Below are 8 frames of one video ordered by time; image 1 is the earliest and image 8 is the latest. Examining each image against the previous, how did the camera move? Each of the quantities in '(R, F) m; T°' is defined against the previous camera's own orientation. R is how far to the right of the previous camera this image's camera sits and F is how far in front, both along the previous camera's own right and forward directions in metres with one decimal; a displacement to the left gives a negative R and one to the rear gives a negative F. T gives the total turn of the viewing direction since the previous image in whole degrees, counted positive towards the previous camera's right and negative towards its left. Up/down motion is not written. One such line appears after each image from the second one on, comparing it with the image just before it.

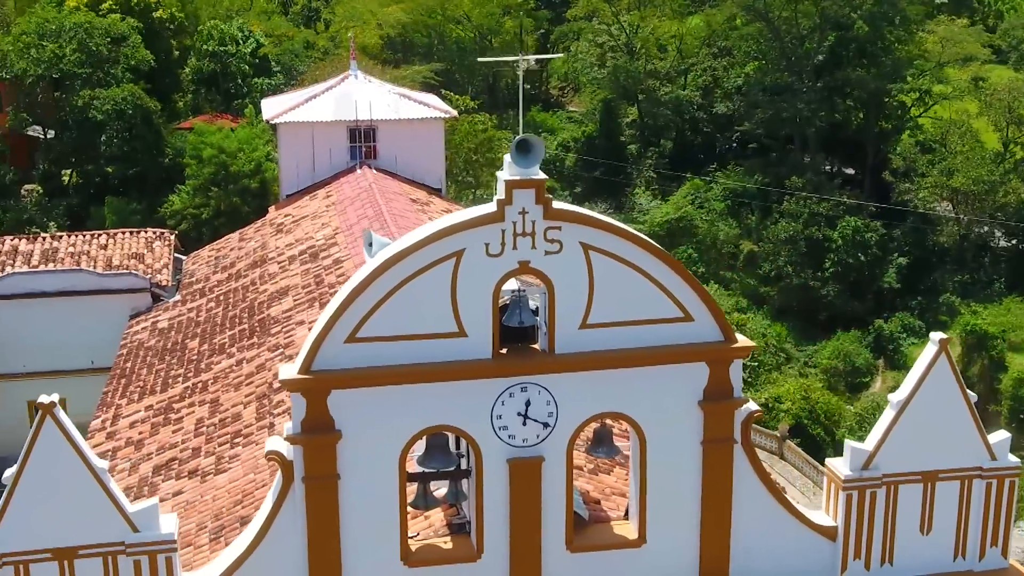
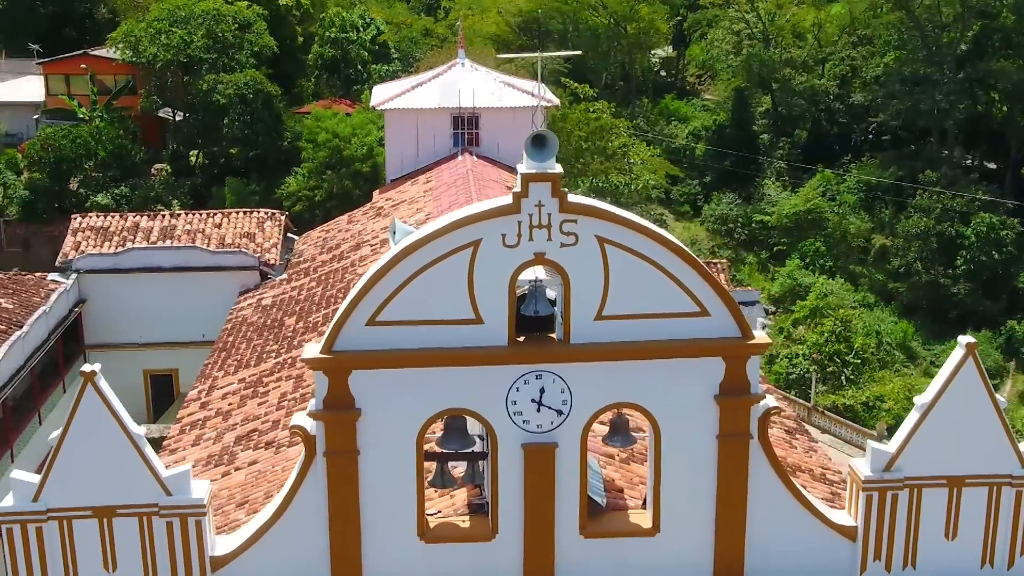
(+0.9, -0.2) m; -7°
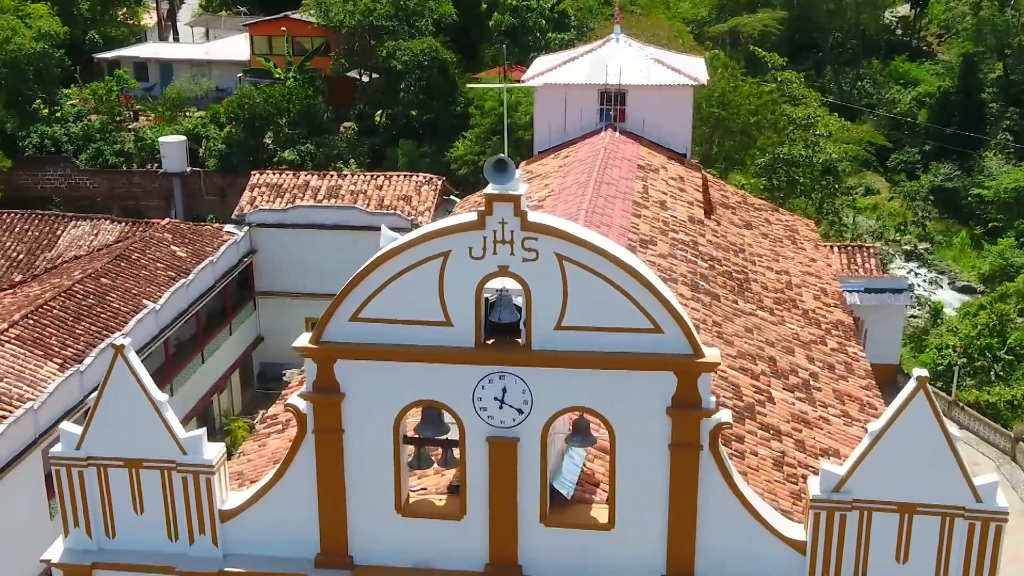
(+2.2, -0.6) m; -11°
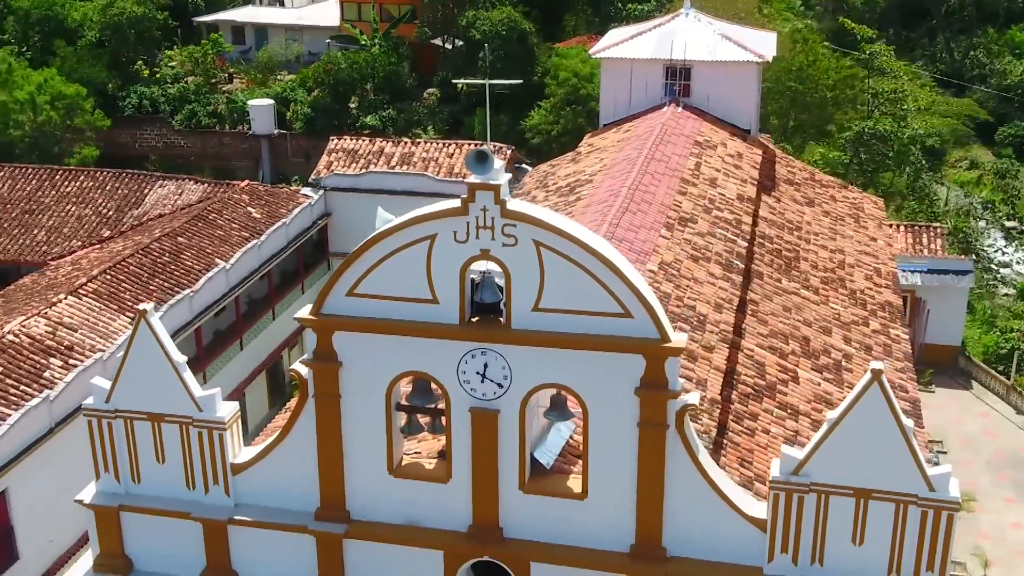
(+1.1, -0.6) m; -5°
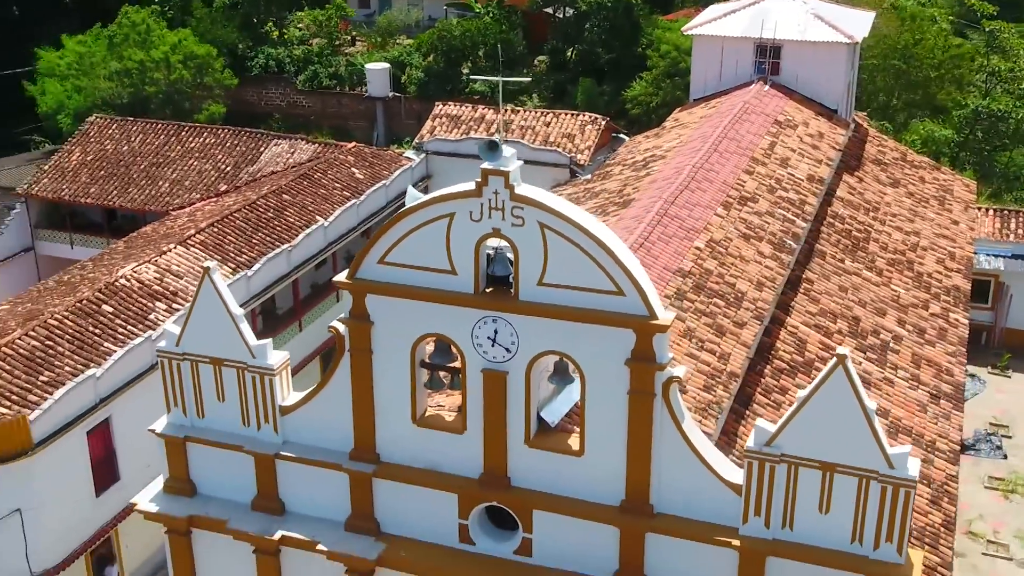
(+1.3, -1.1) m; -7°
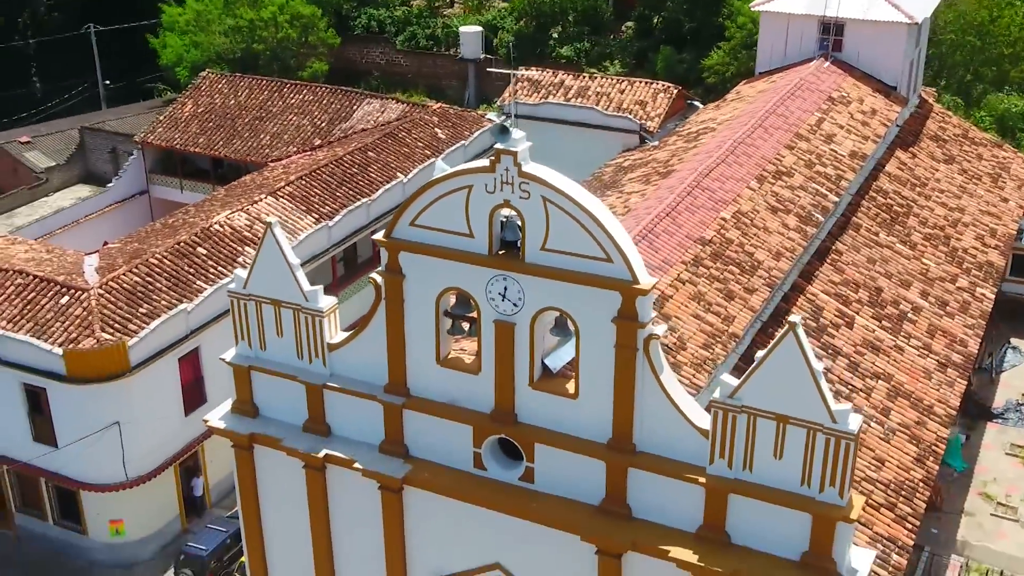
(+1.2, -1.8) m; -6°
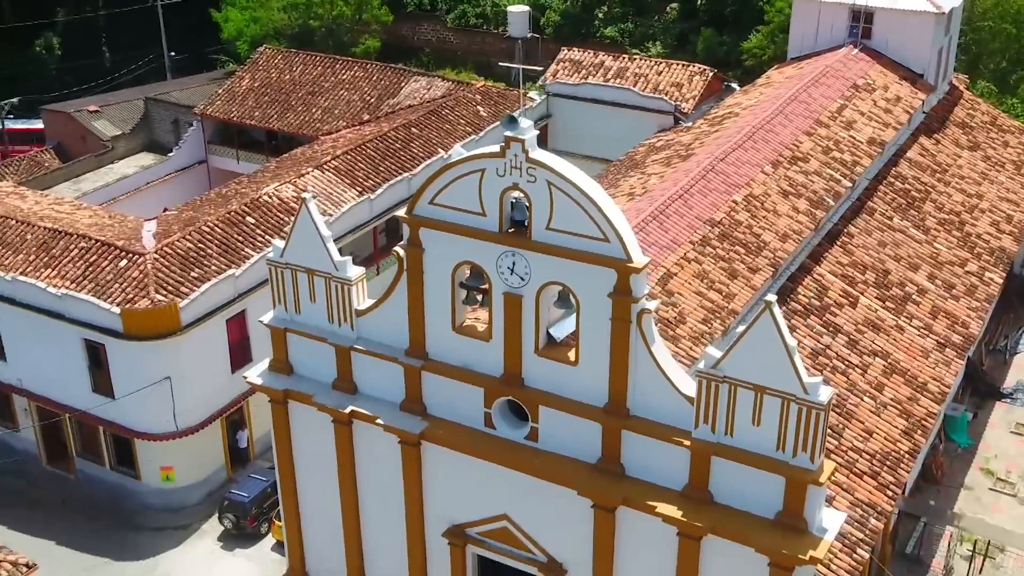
(+0.7, -1.3) m; -3°
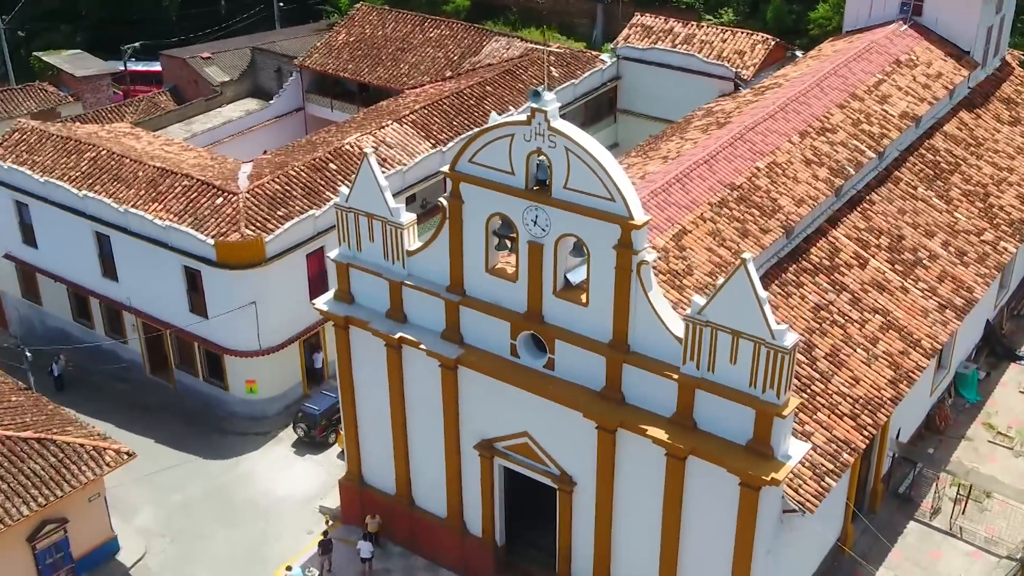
(+1.3, -2.5) m; -5°
